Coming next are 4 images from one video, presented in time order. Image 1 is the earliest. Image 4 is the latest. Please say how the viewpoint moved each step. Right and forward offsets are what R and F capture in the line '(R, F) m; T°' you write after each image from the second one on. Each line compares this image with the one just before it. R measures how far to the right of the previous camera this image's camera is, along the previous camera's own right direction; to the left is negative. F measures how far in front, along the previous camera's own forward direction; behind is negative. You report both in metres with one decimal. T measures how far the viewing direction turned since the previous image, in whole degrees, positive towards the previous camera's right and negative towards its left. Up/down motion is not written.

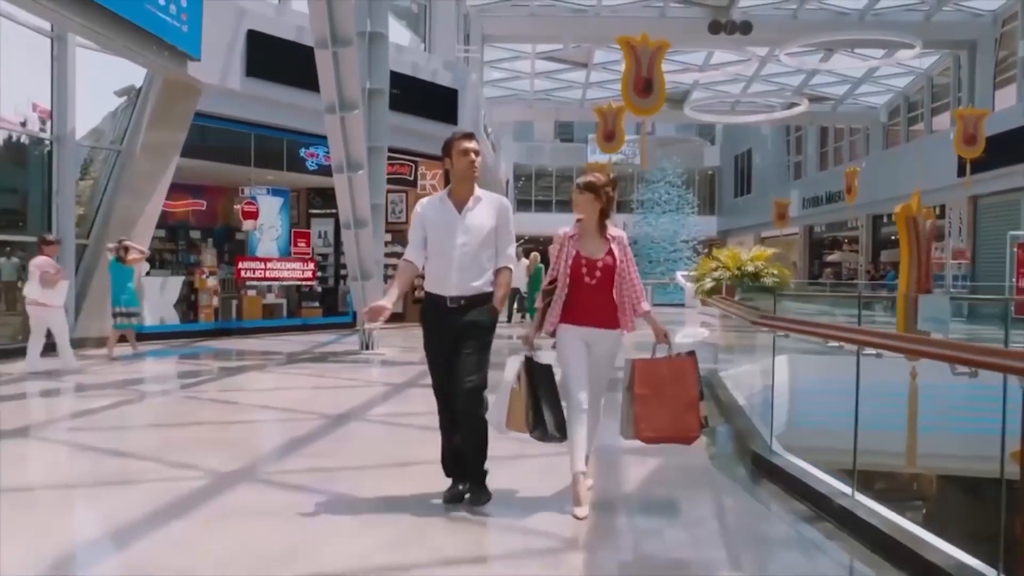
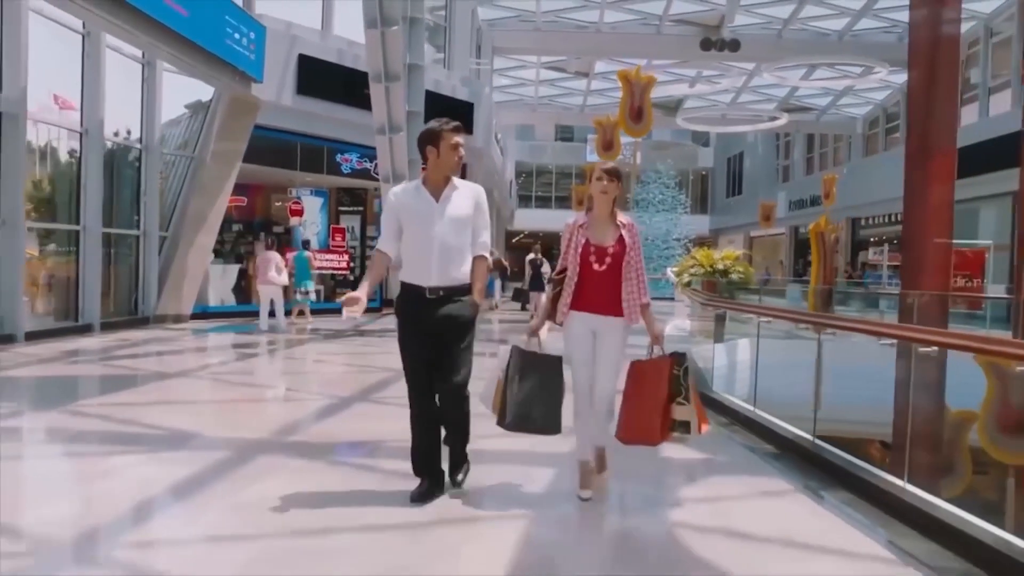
(-0.2, -2.3) m; 0°
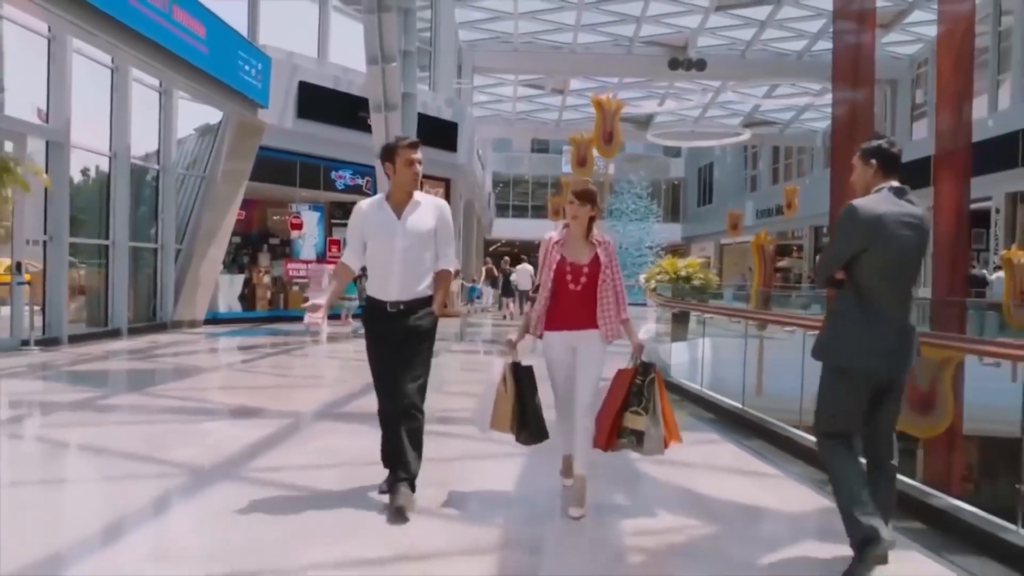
(-0.1, -1.5) m; +1°
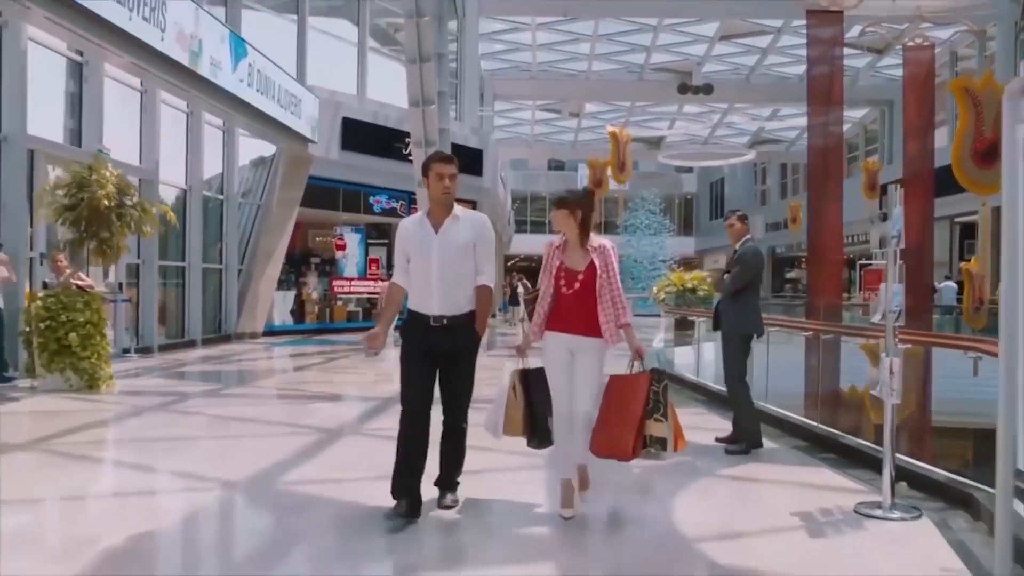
(-0.1, -1.8) m; -1°
